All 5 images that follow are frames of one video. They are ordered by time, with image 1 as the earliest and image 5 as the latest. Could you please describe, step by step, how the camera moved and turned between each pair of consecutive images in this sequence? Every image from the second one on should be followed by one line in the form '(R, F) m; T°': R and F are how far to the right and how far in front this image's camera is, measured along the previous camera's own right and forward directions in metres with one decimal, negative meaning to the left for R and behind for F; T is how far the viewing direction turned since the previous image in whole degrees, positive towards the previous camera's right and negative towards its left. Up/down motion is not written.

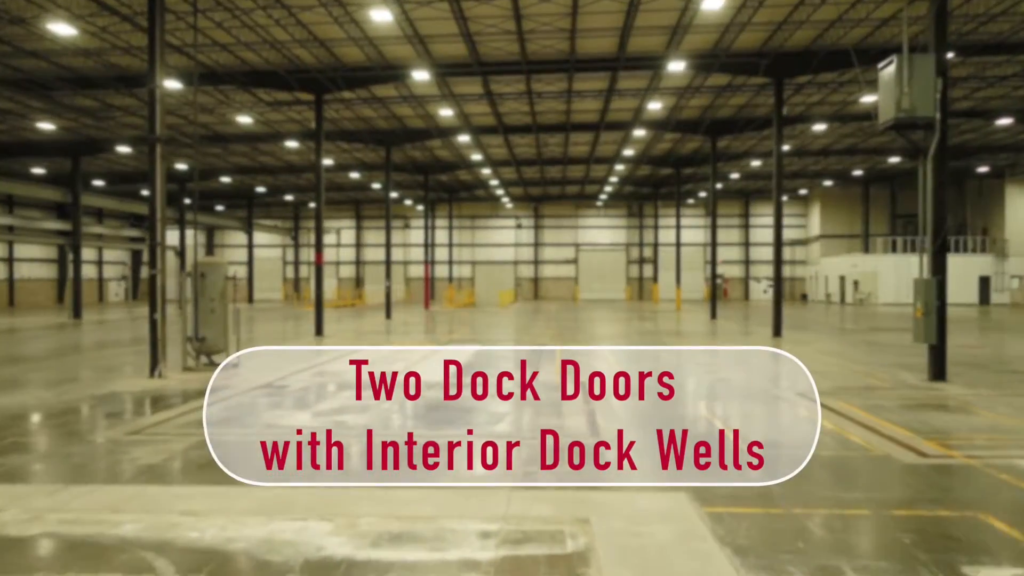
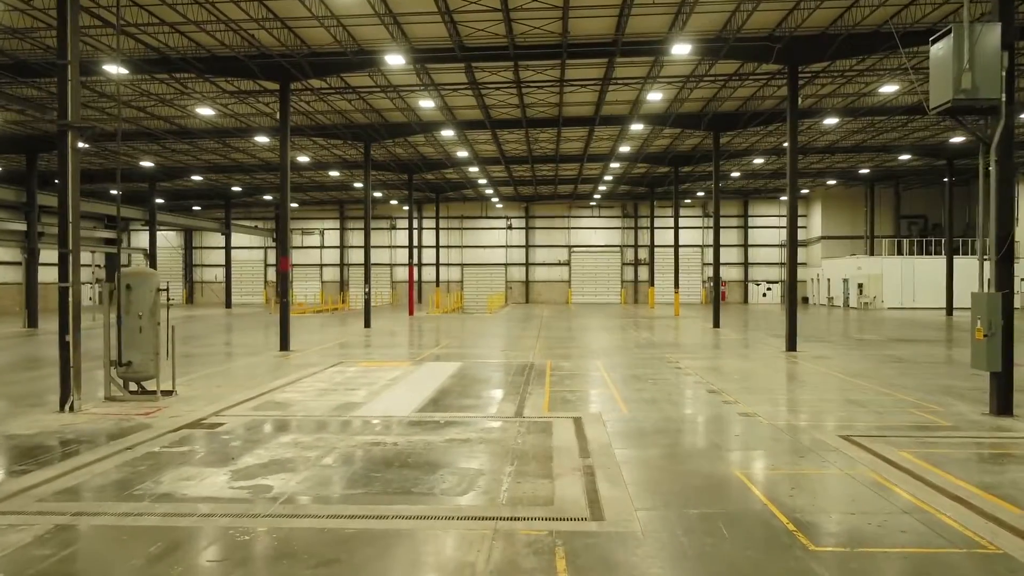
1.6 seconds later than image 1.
(+0.2, +2.2) m; +1°
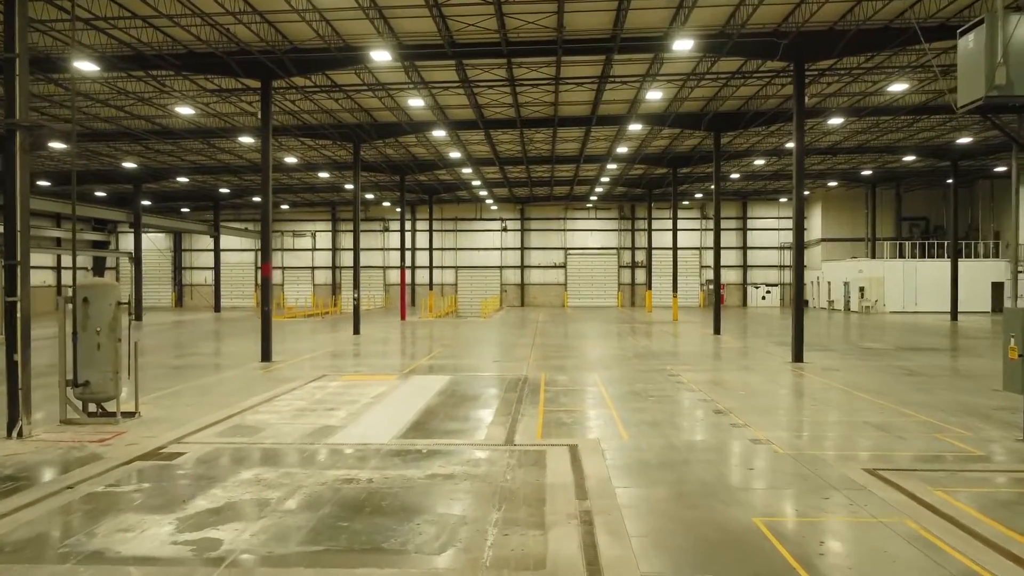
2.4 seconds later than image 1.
(+0.1, +1.0) m; 0°
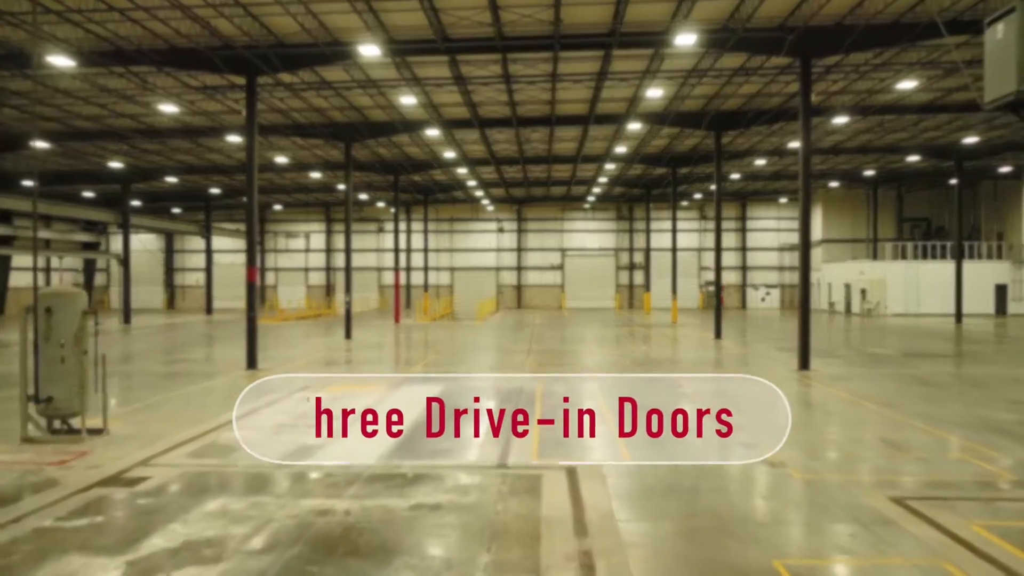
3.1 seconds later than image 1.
(+0.1, +0.7) m; 0°
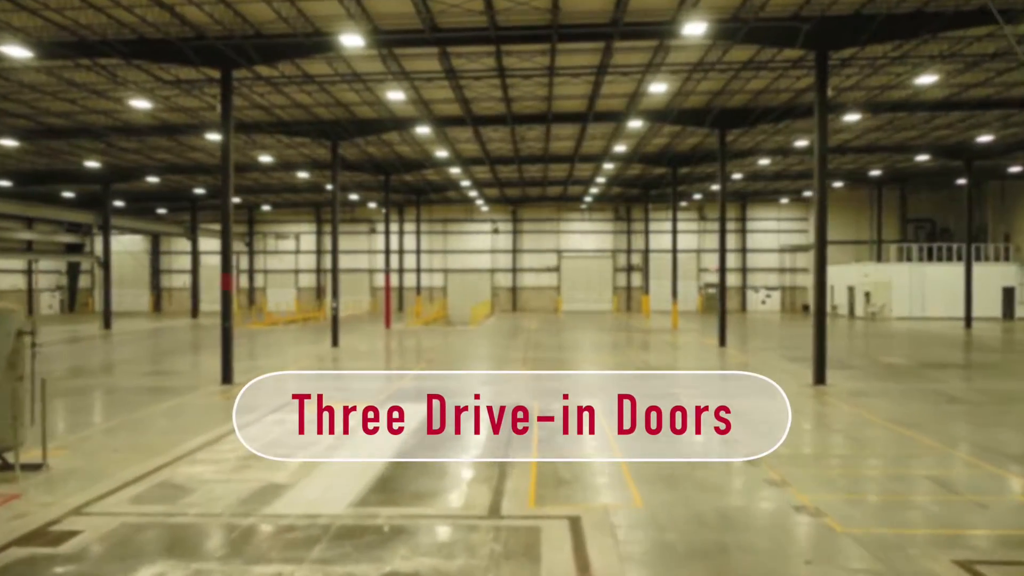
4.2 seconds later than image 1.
(0.0, +1.3) m; 0°
